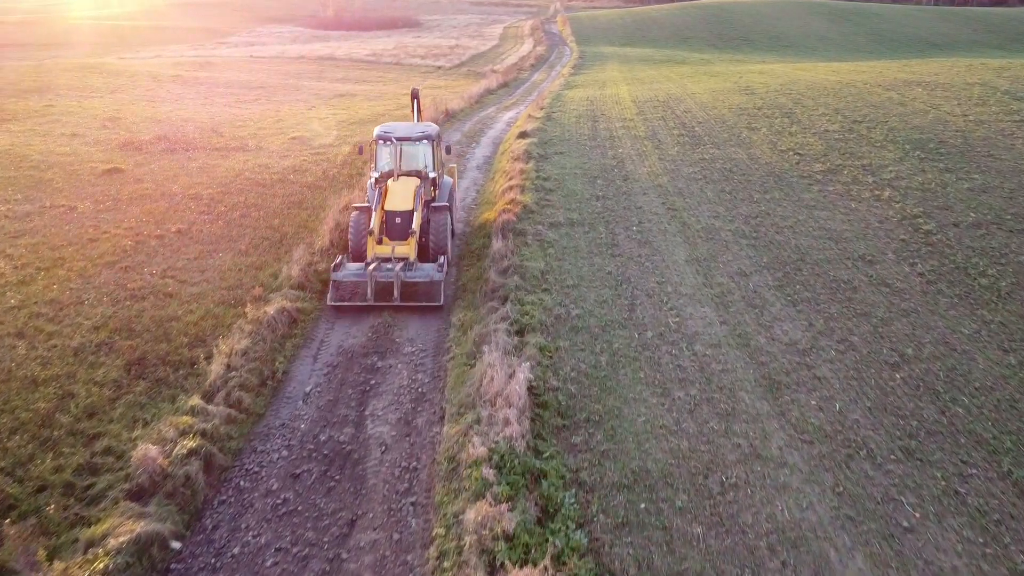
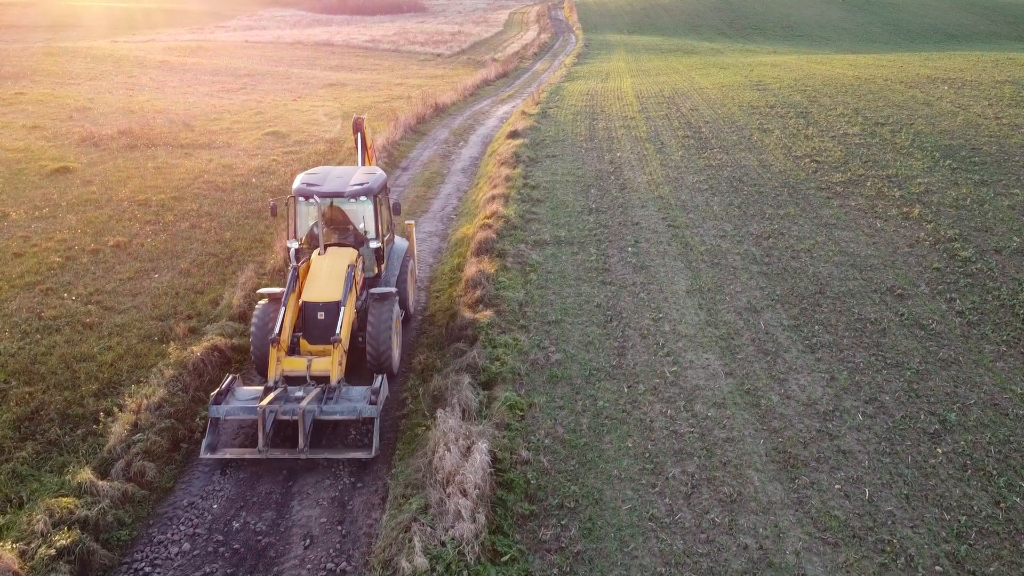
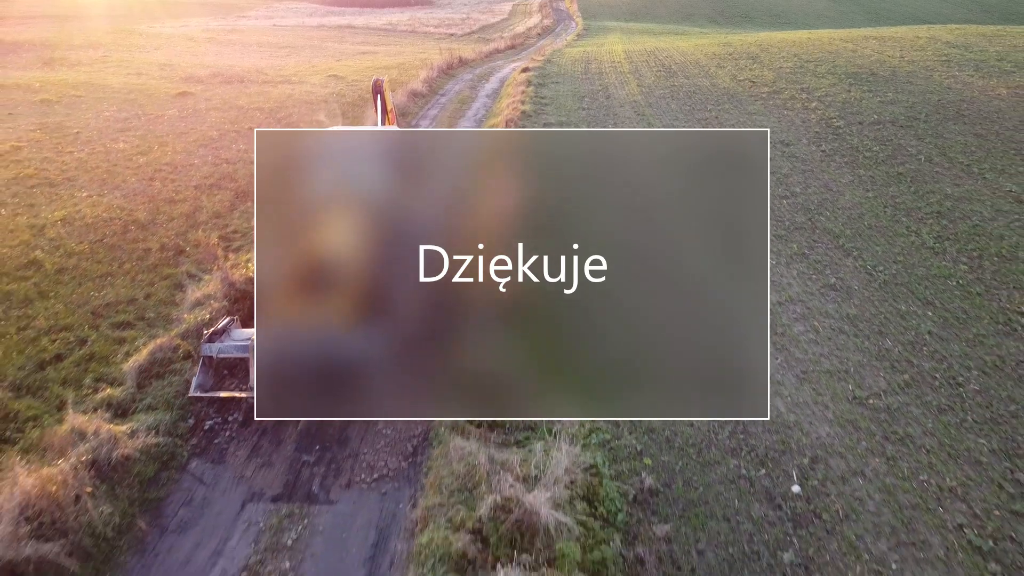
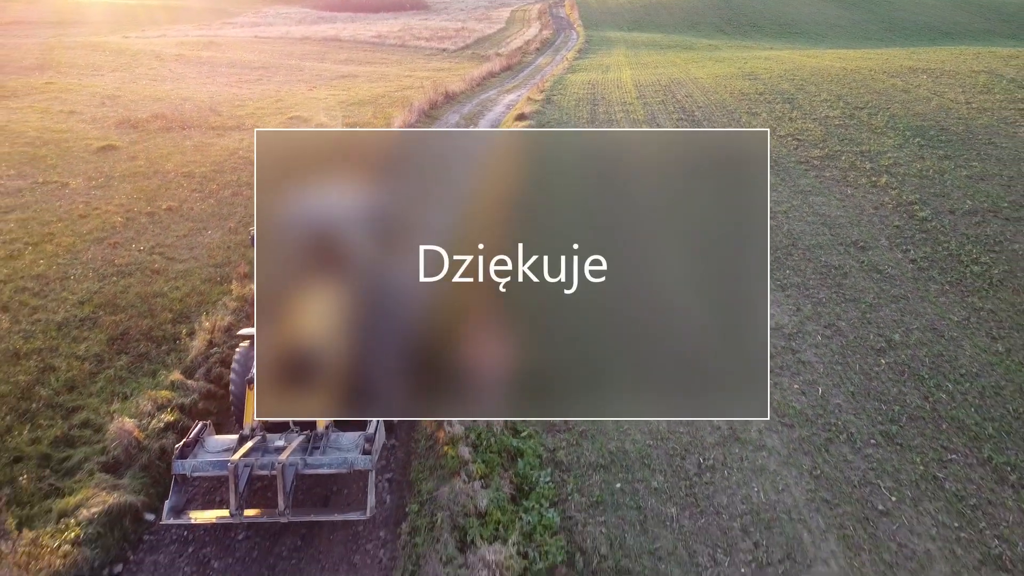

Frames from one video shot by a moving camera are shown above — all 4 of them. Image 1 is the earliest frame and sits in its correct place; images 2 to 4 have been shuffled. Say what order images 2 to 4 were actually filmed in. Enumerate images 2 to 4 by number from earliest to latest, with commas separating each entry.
2, 4, 3
